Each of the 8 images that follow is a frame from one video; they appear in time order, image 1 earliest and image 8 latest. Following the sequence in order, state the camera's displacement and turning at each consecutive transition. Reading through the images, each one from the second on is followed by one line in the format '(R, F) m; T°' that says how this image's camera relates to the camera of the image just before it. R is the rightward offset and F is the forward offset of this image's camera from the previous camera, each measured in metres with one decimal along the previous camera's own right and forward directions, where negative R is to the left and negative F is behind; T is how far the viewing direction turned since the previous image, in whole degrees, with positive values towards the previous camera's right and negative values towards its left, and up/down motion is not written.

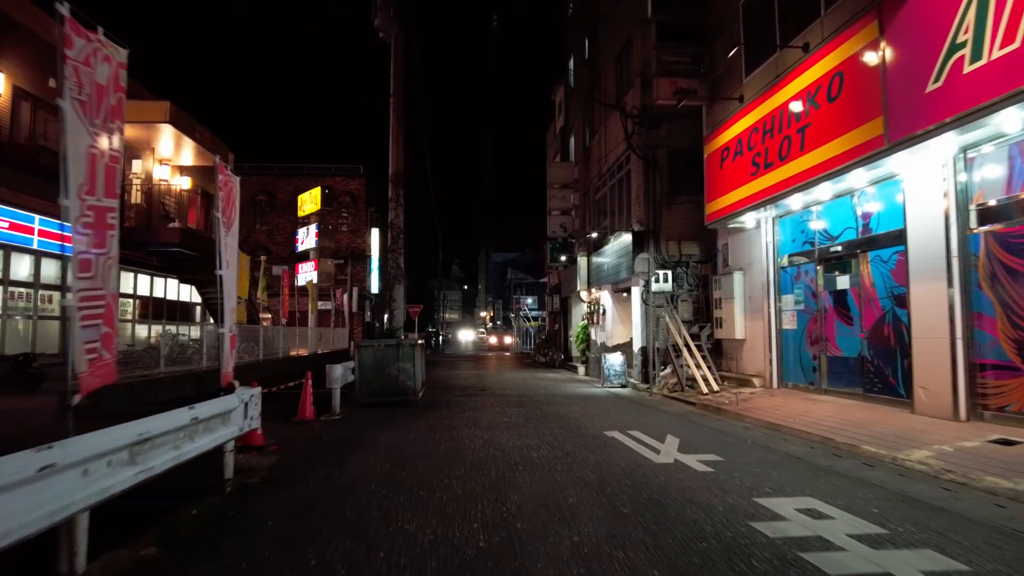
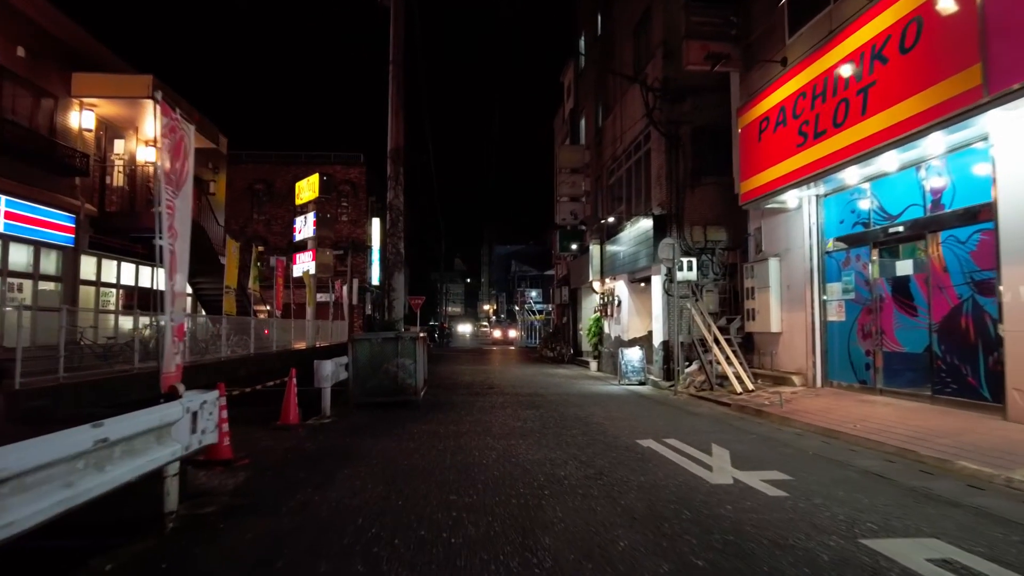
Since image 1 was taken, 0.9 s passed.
(-0.2, +1.5) m; 0°
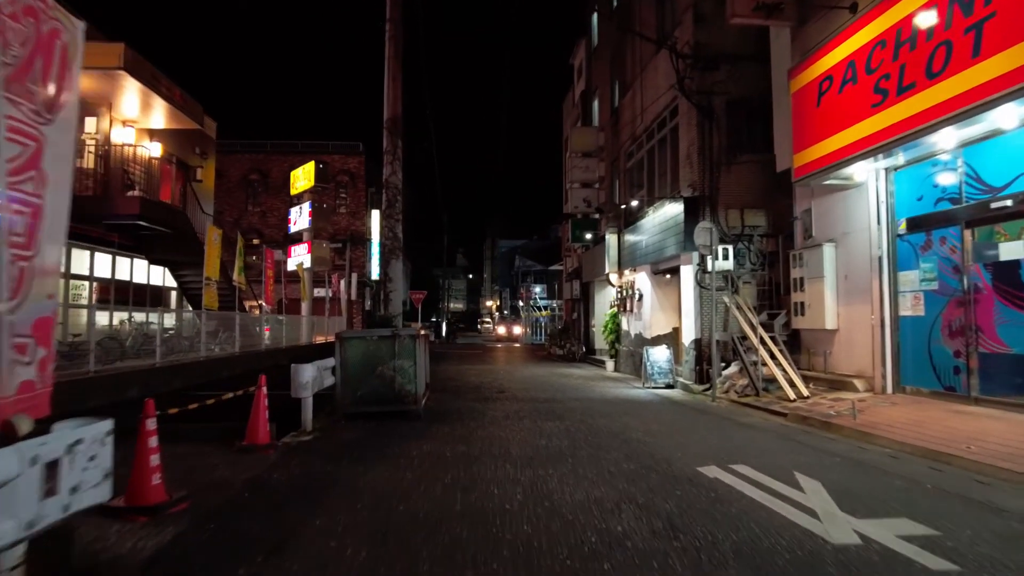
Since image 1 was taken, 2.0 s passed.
(-0.3, +1.9) m; 0°
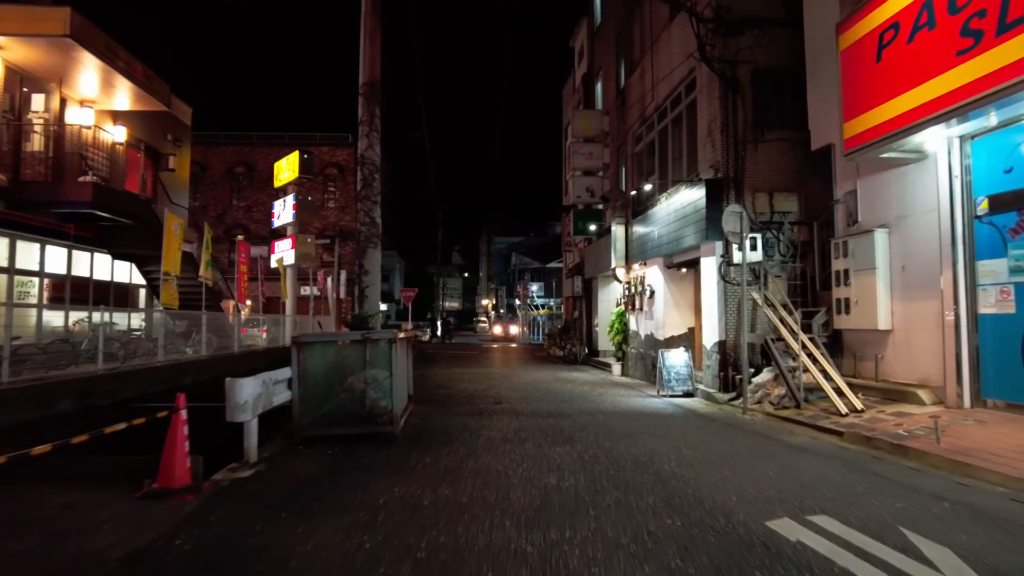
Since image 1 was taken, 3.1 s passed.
(0.0, +1.9) m; 0°
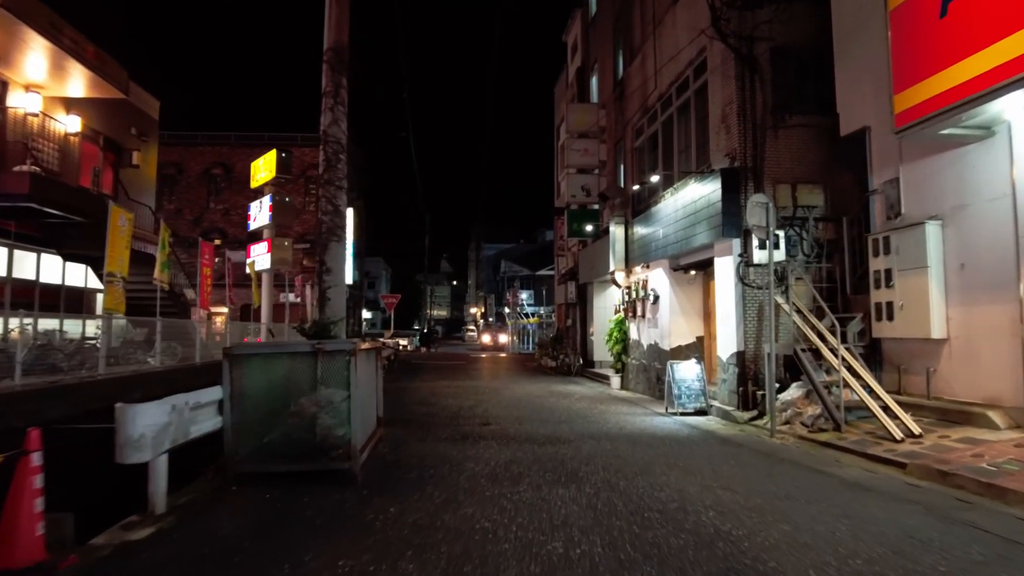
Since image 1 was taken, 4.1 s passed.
(0.0, +1.7) m; +1°
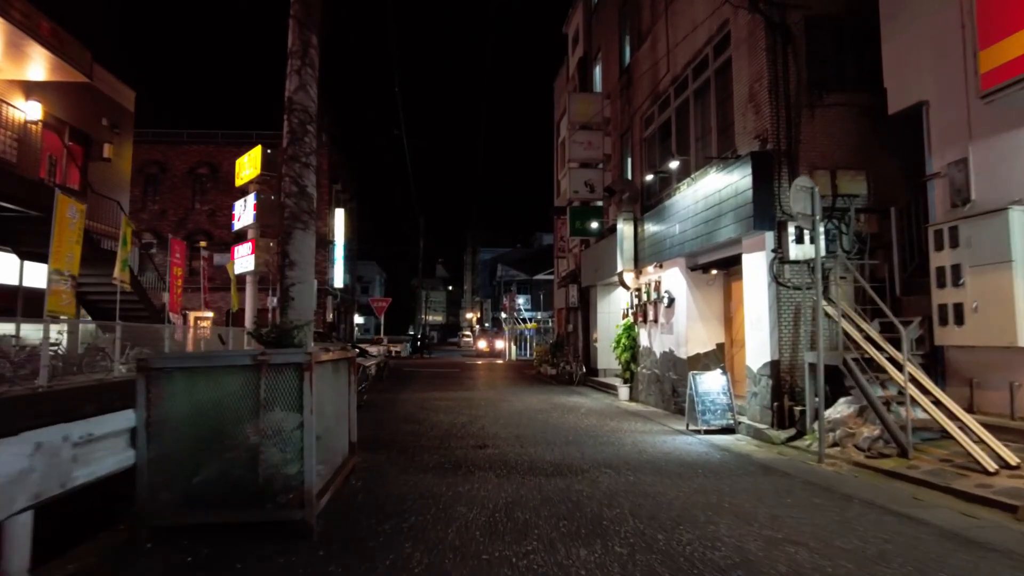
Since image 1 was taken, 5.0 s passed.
(-0.1, +1.6) m; 0°
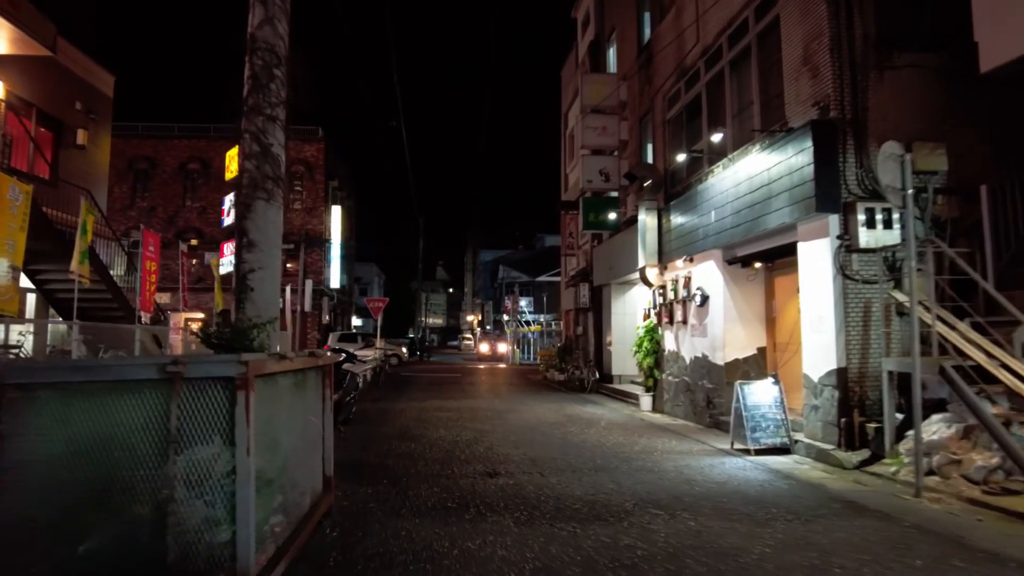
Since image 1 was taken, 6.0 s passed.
(-0.2, +1.7) m; 0°
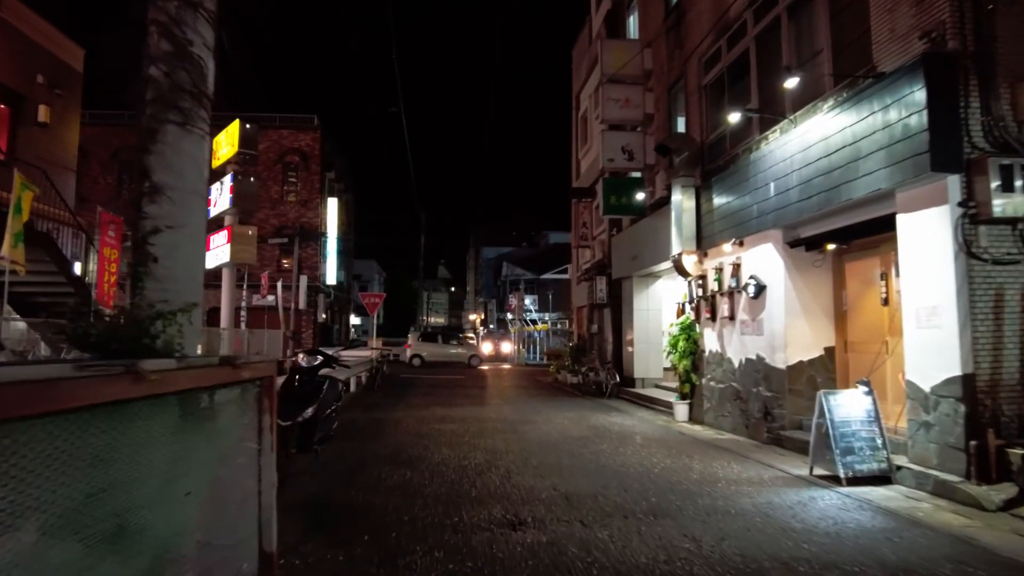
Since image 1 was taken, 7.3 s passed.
(-0.3, +2.1) m; 0°
